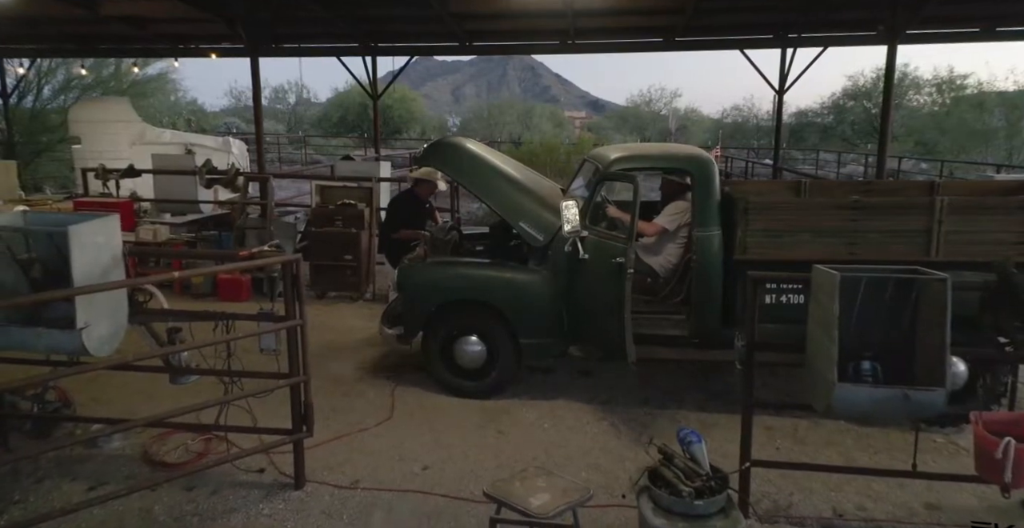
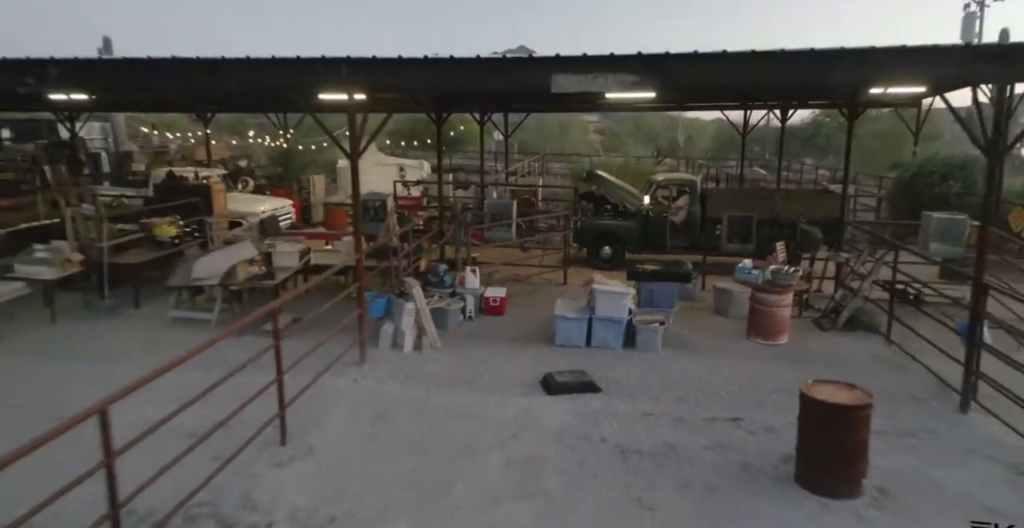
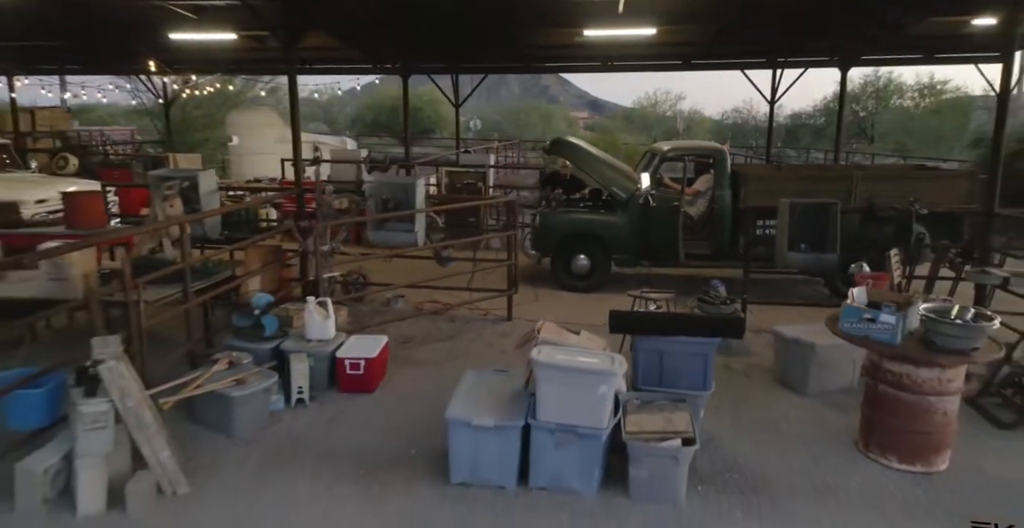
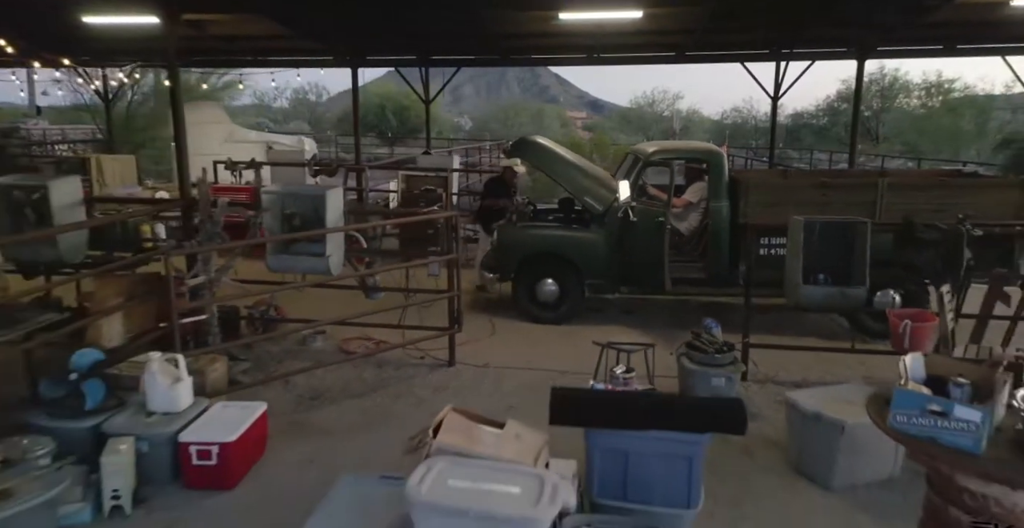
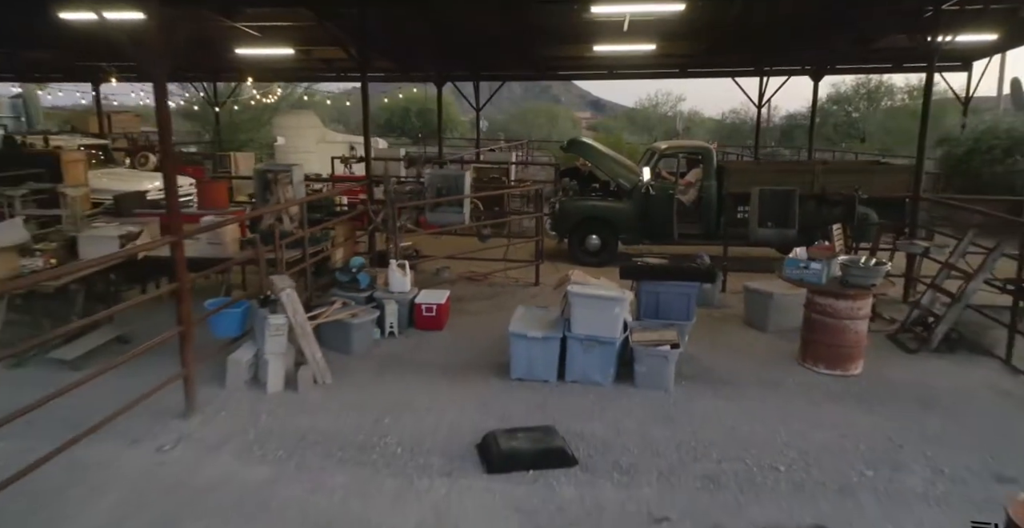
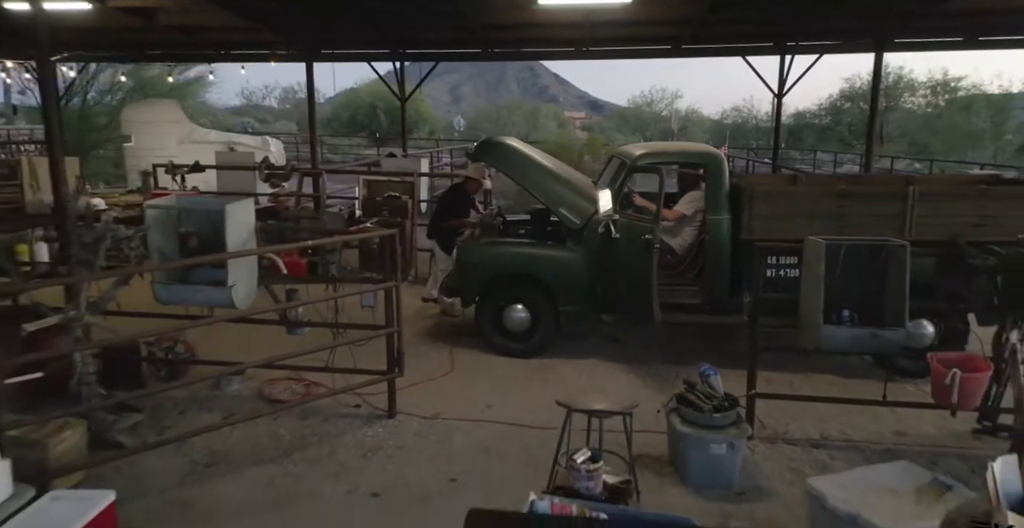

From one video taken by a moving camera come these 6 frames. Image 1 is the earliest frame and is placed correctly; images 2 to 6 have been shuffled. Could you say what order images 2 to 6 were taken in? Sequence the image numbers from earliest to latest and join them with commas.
6, 4, 3, 5, 2
